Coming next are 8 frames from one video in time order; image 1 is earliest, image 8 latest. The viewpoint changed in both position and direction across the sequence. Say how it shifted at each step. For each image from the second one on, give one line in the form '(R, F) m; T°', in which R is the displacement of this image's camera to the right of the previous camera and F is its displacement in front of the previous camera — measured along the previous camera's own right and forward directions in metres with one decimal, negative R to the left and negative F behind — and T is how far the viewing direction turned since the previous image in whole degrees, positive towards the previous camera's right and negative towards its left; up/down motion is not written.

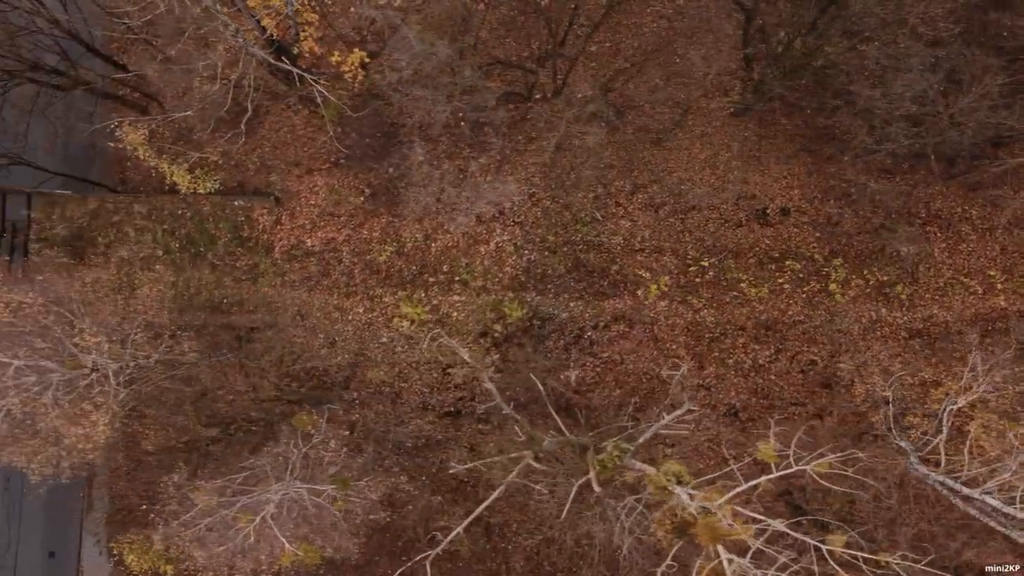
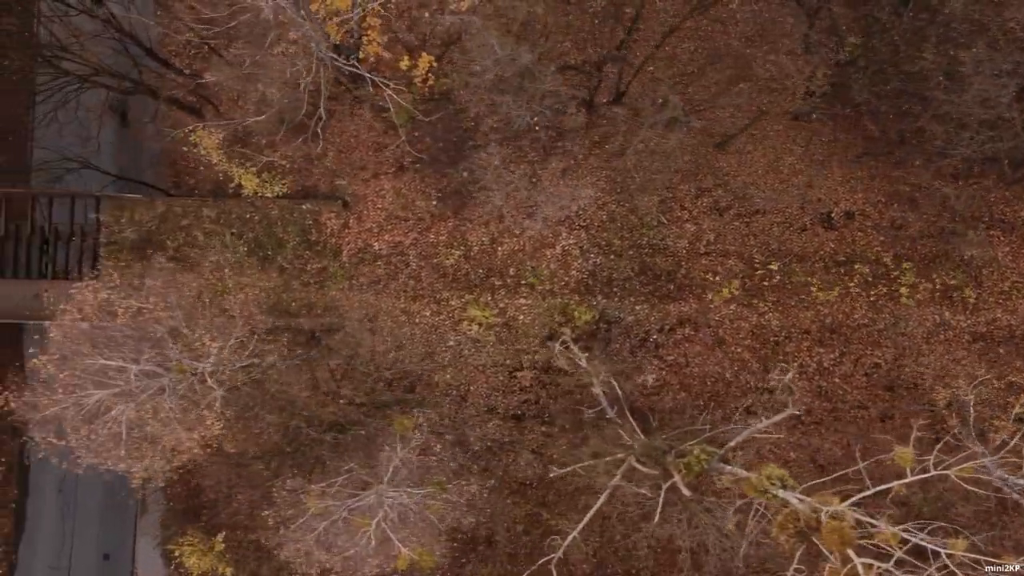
(-1.8, -0.1) m; 0°
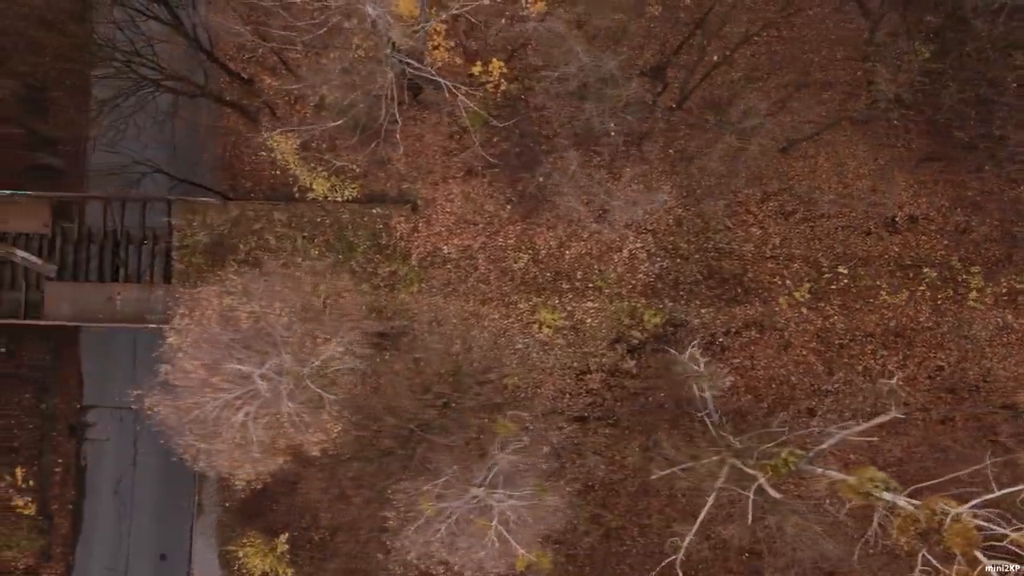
(-1.9, -0.1) m; 0°
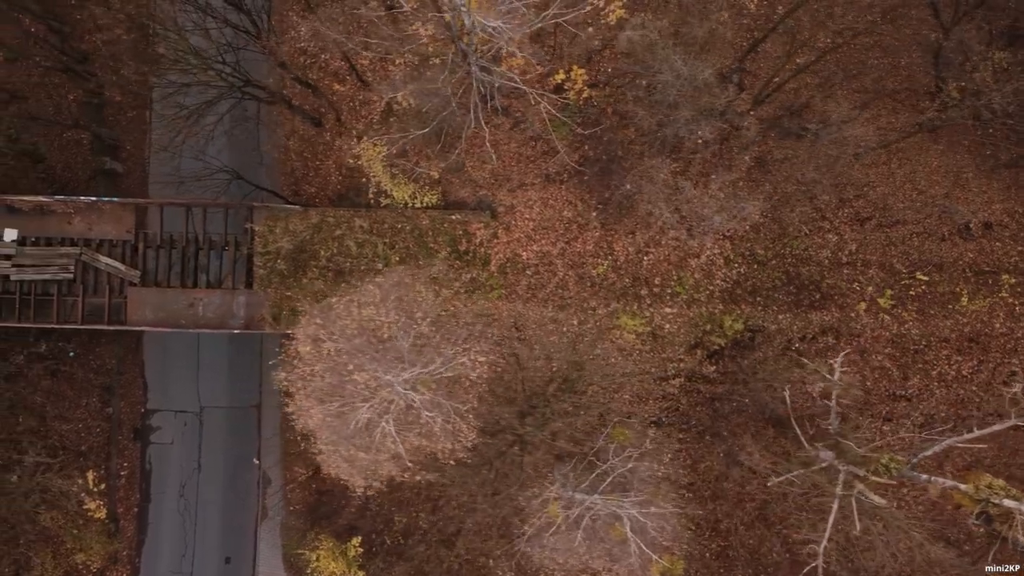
(-2.2, -0.1) m; 0°
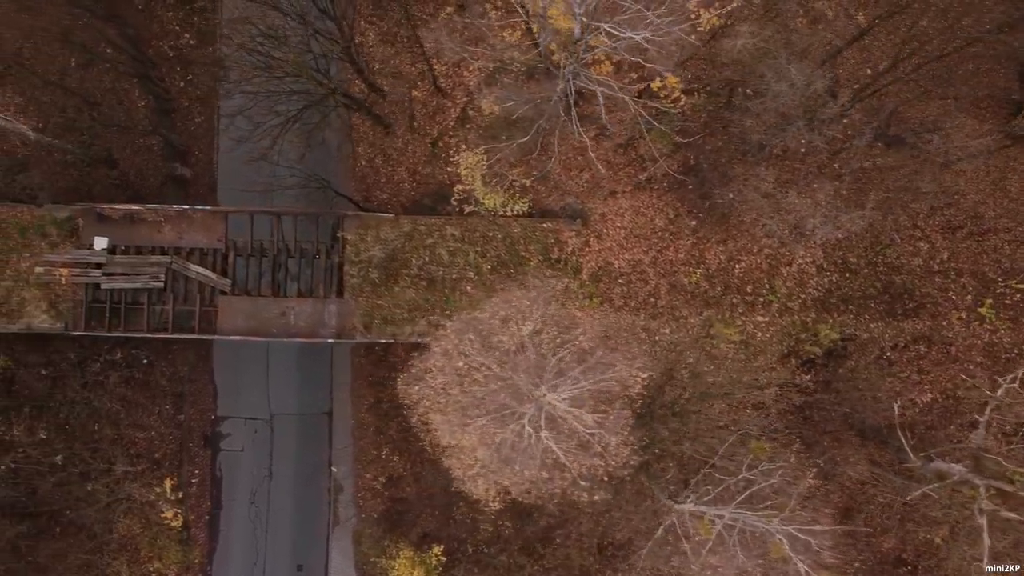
(-2.6, +0.1) m; 0°
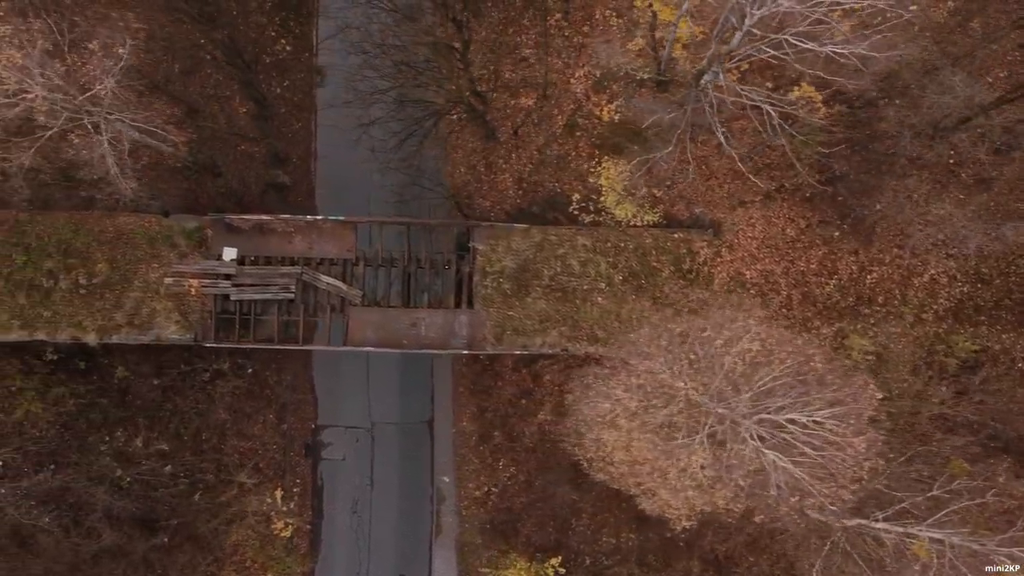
(-3.6, +0.1) m; 0°
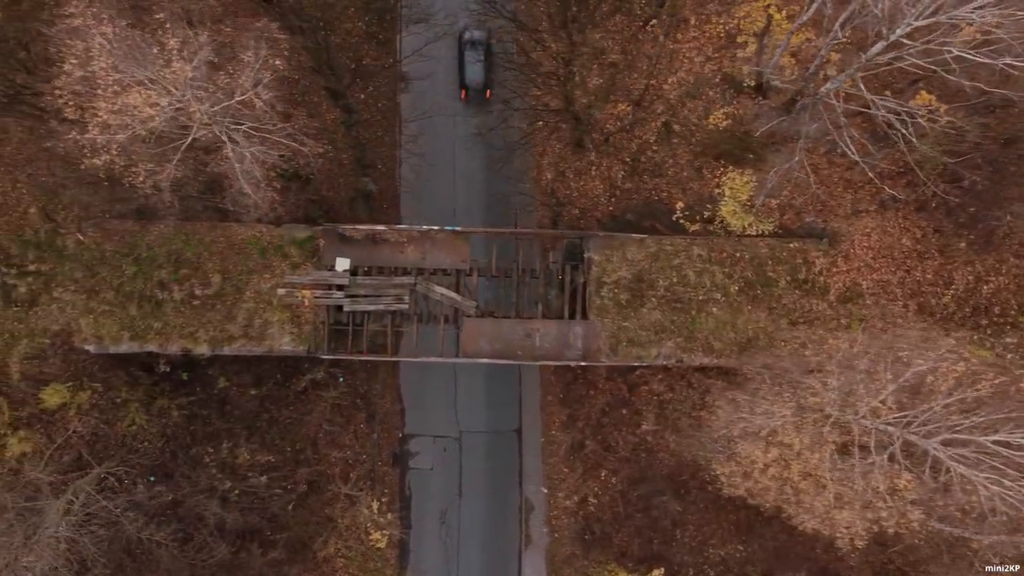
(-3.1, +0.1) m; 0°
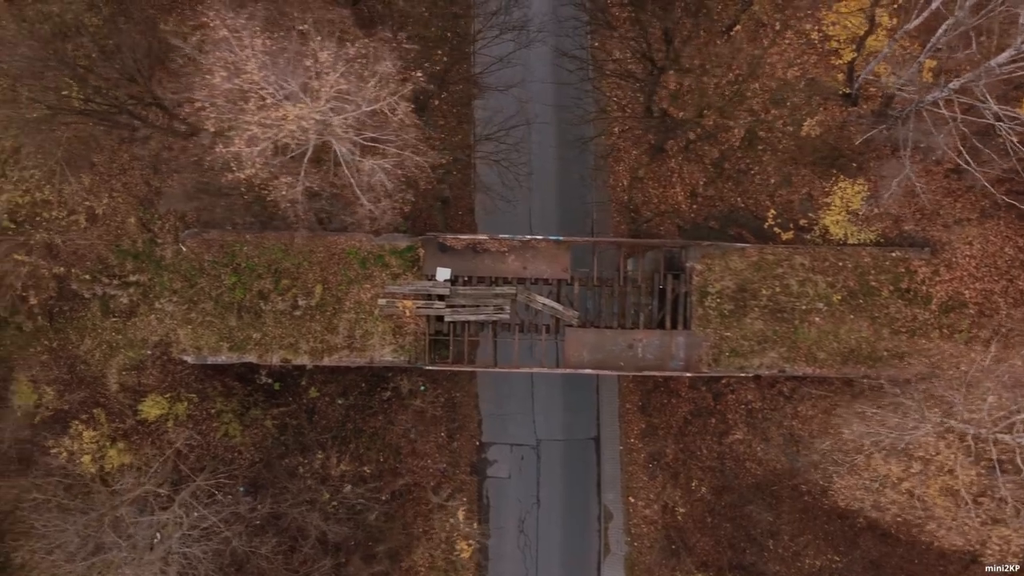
(-2.7, +0.1) m; 0°
